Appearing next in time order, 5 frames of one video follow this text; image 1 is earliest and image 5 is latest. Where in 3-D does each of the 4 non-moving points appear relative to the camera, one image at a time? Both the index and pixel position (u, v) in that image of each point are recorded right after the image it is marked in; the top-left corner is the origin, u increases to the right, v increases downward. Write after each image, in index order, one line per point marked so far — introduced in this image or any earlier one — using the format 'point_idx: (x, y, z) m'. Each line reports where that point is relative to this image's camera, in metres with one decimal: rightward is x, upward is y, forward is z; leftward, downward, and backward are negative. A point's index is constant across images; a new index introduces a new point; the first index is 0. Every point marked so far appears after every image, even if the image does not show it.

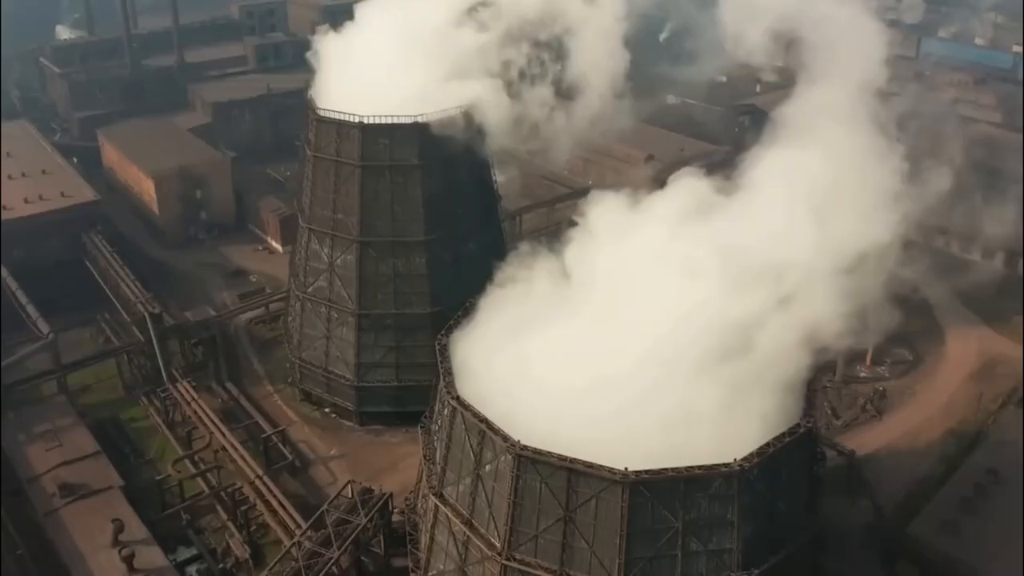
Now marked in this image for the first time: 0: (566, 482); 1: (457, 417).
0: (+1.1, -3.8, +16.6) m
1: (-1.2, -2.8, +18.4) m
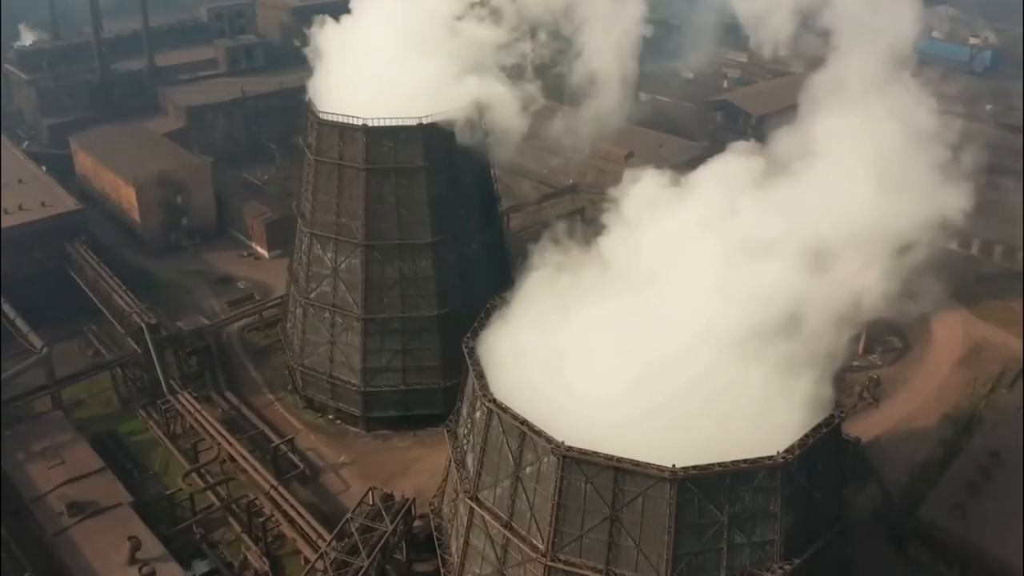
0: (+2.0, -3.8, +16.6) m
1: (-0.4, -2.8, +18.3) m
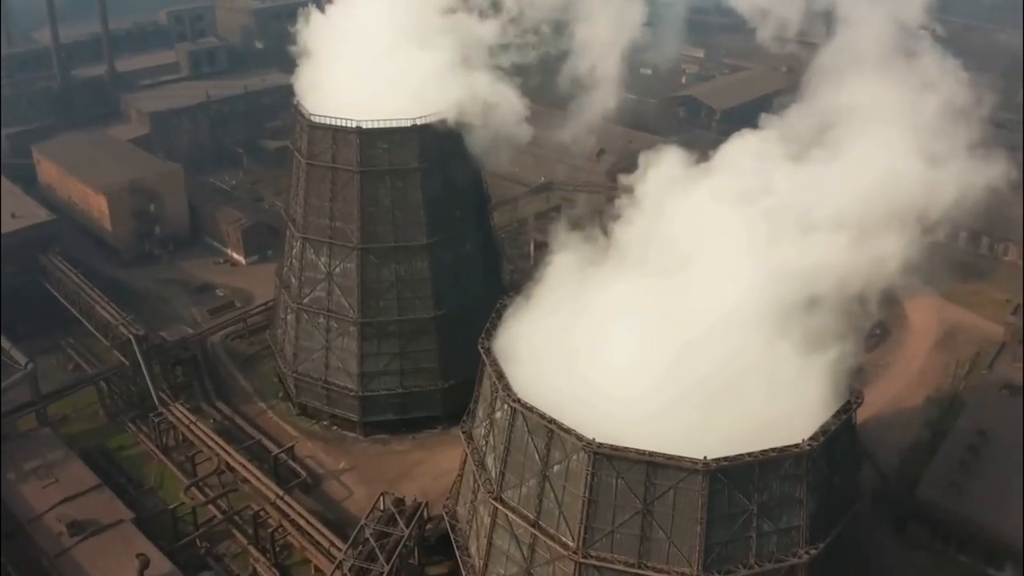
0: (+2.6, -3.7, +16.7) m
1: (+0.1, -2.8, +18.3) m
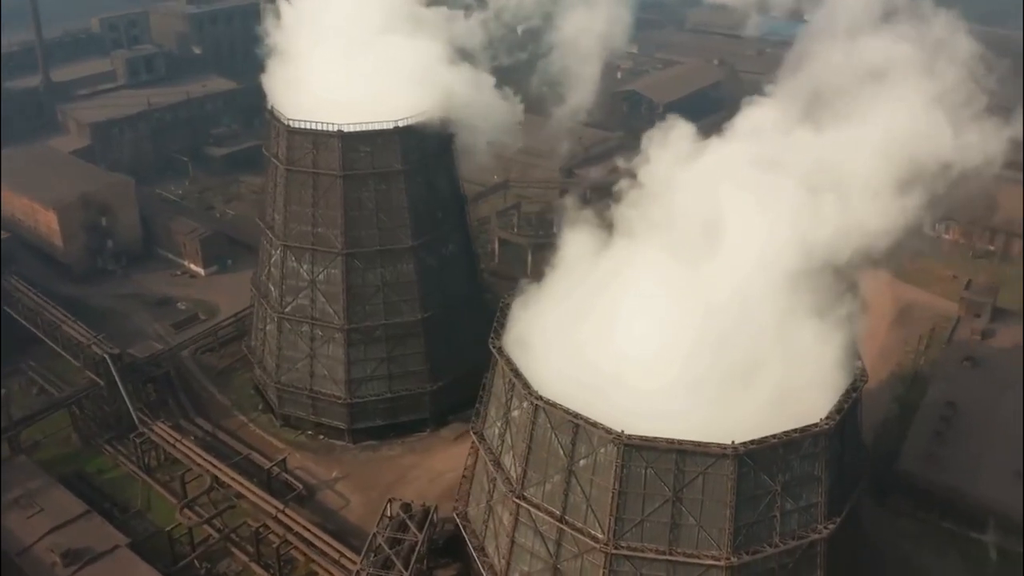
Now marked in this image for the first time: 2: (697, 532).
0: (+3.3, -3.5, +17.0) m
1: (+0.6, -2.8, +18.4) m
2: (+3.8, -5.0, +17.3) m
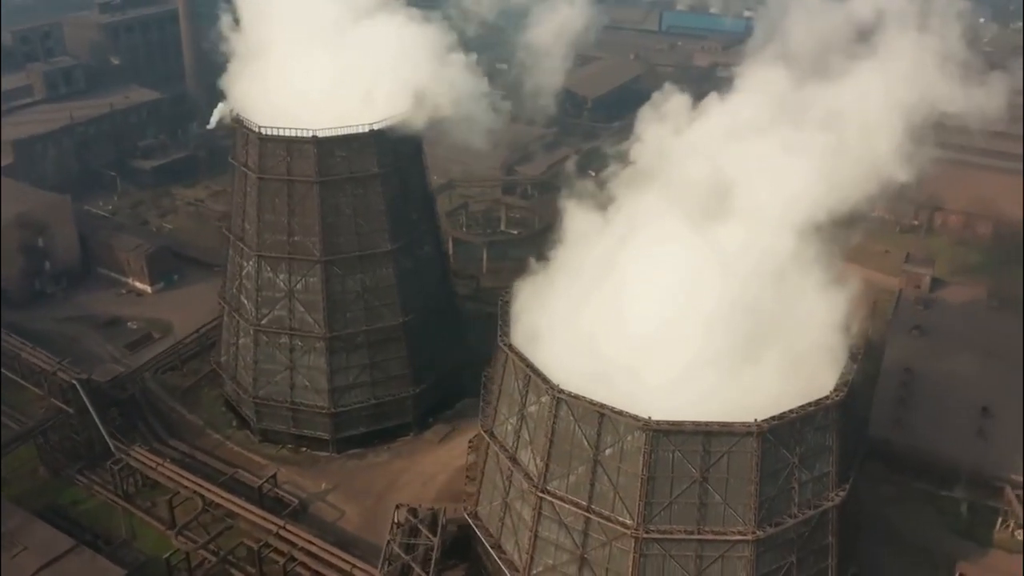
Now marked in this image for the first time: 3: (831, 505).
0: (+3.9, -3.3, +17.5) m
1: (+1.1, -2.6, +18.6) m
2: (+4.5, -4.7, +17.9) m
3: (+7.1, -4.9, +18.8) m
